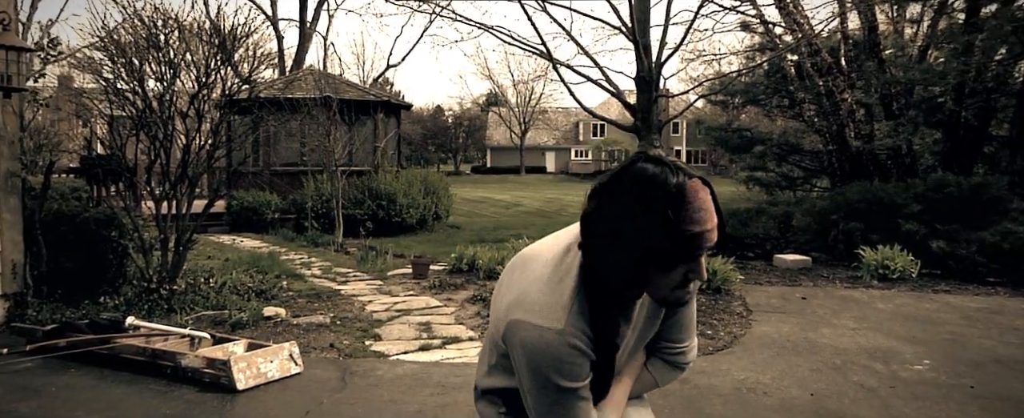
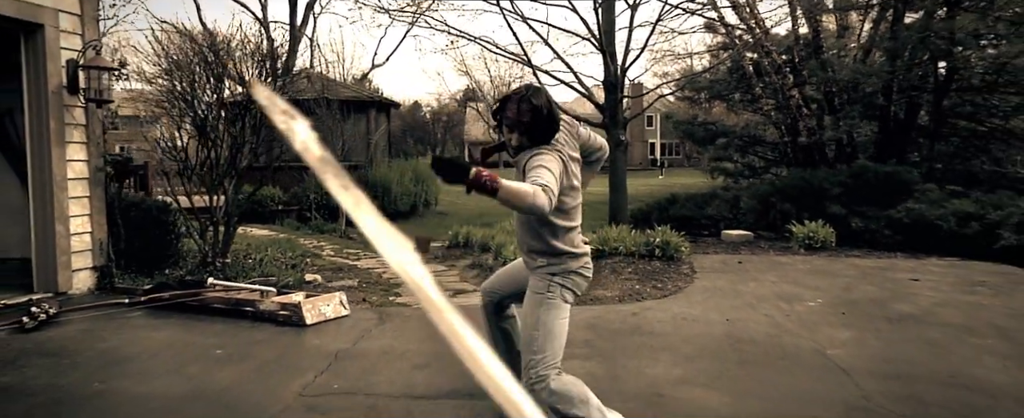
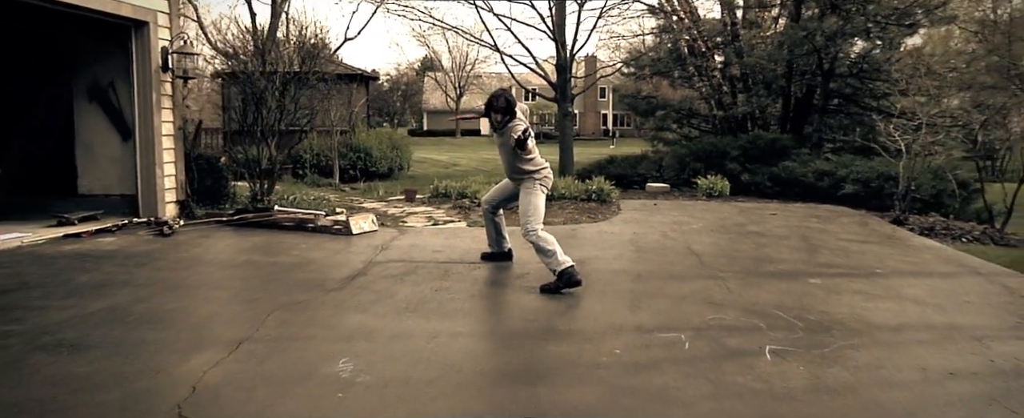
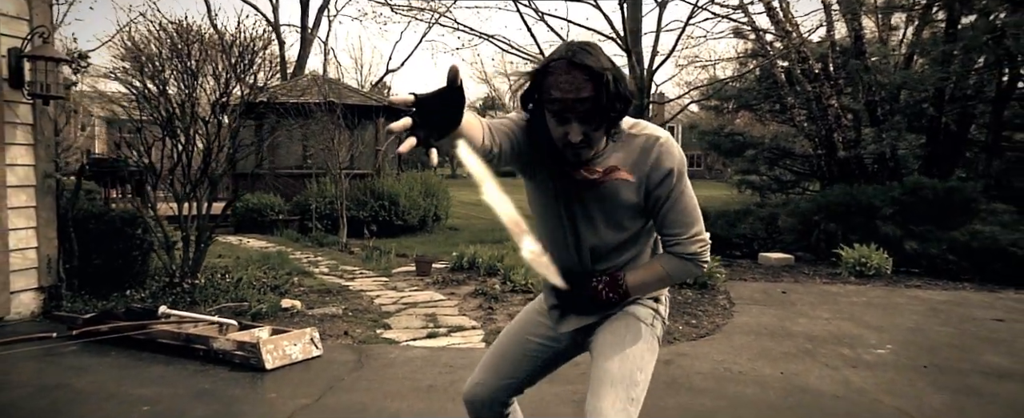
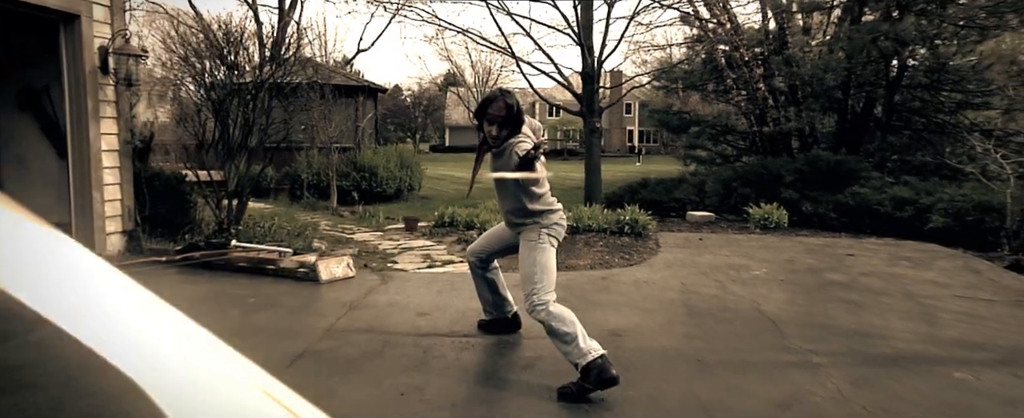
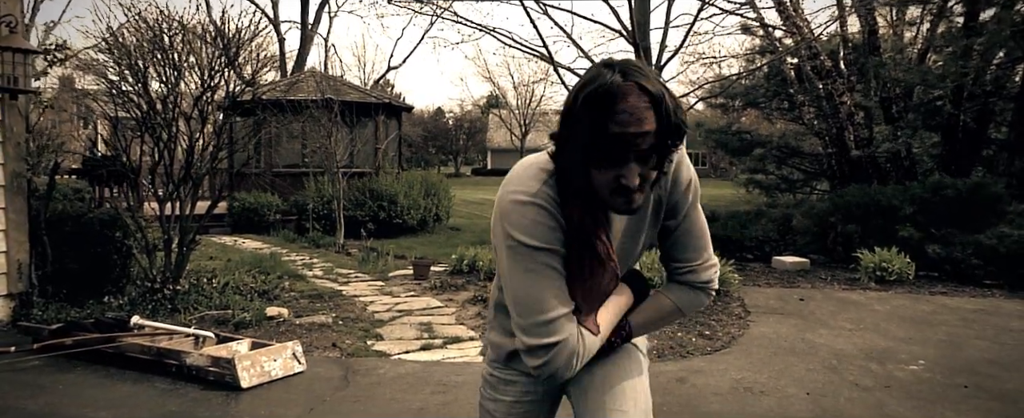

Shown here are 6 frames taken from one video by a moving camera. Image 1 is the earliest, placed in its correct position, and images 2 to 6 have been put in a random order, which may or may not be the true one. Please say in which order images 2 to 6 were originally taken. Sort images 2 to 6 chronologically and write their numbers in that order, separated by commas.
6, 4, 2, 5, 3
